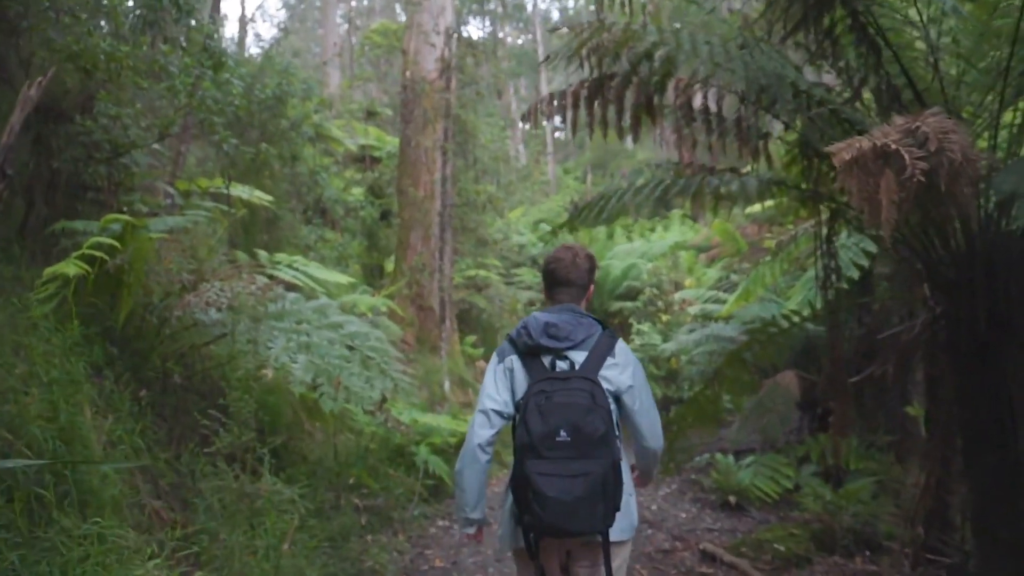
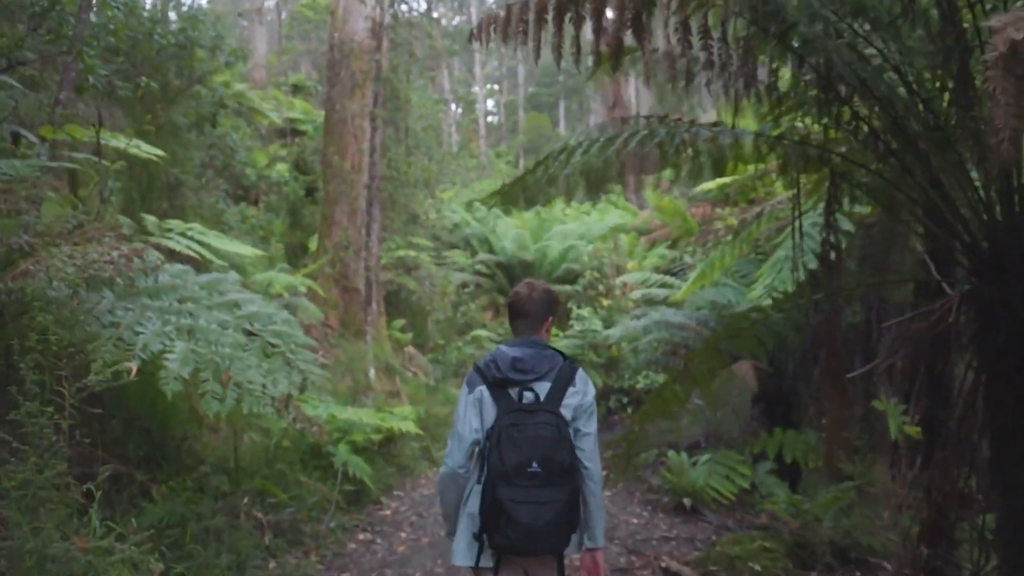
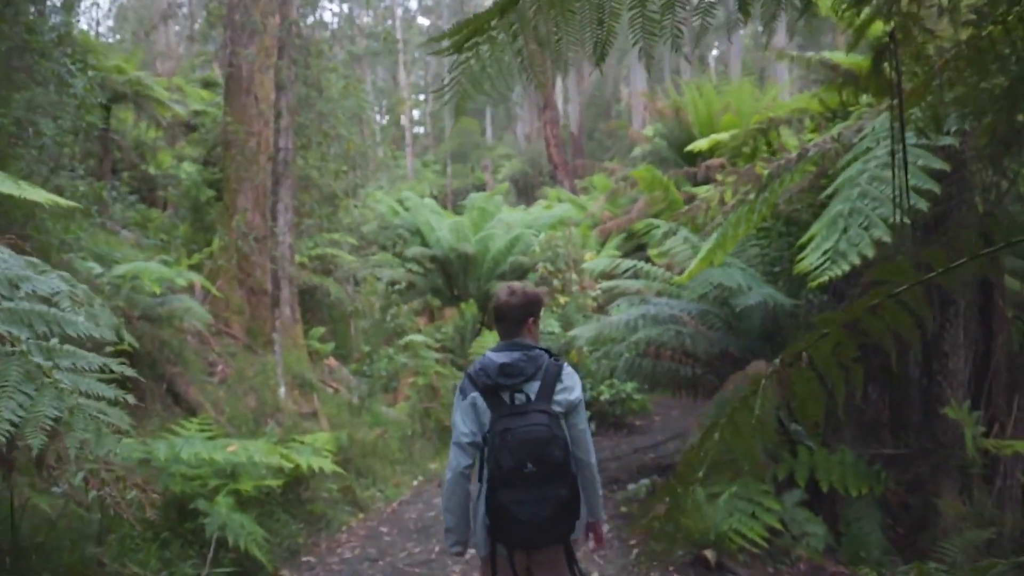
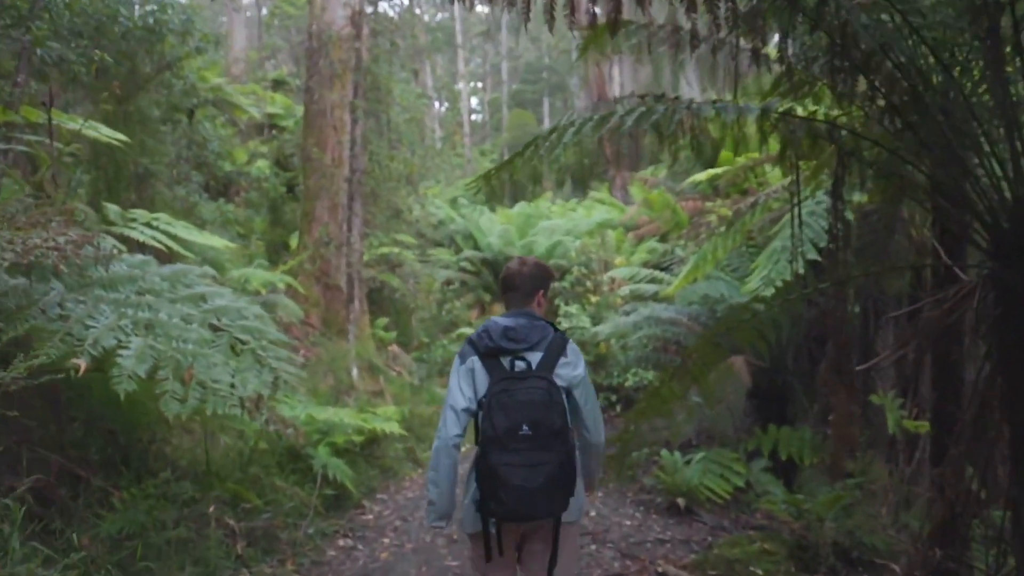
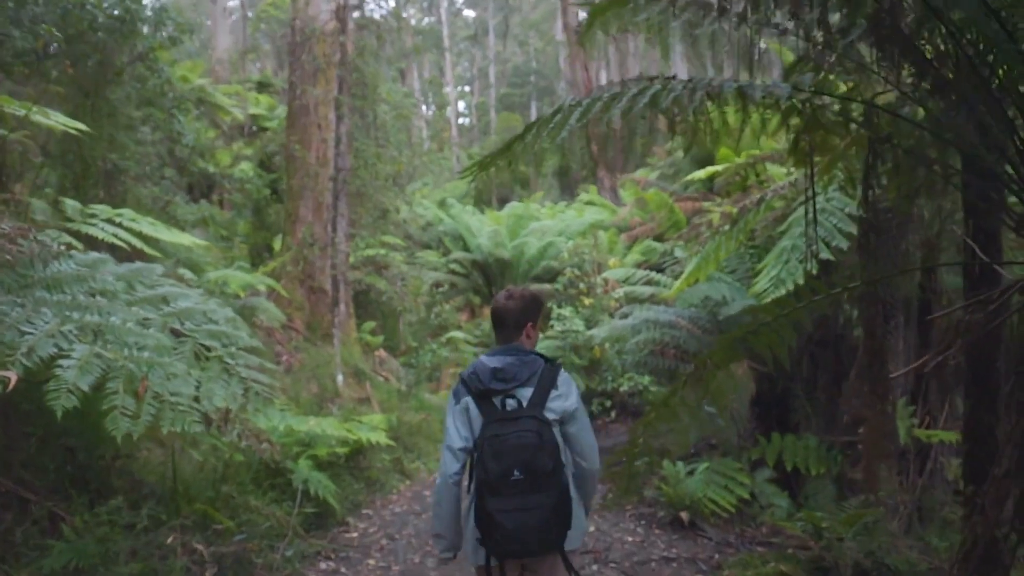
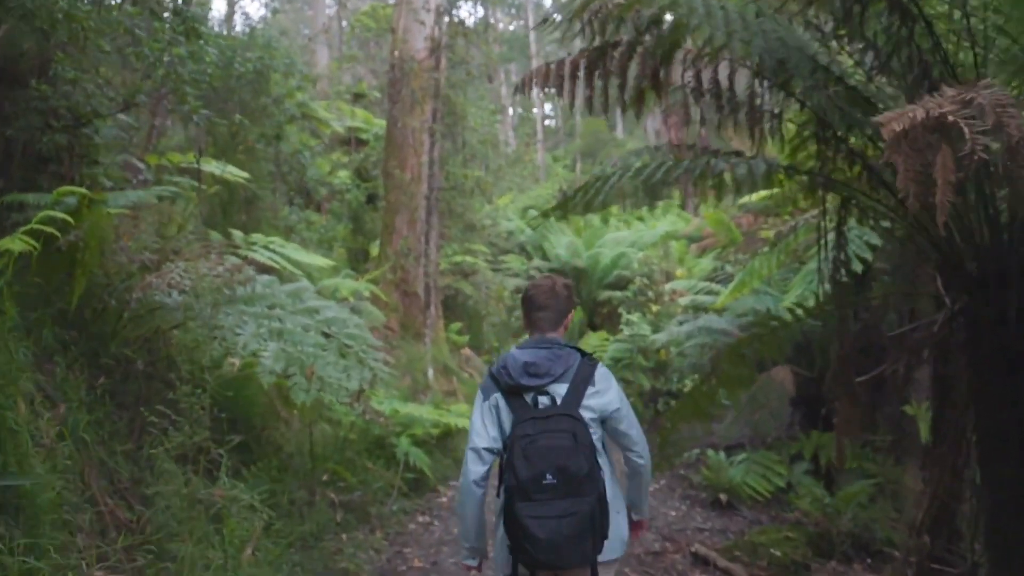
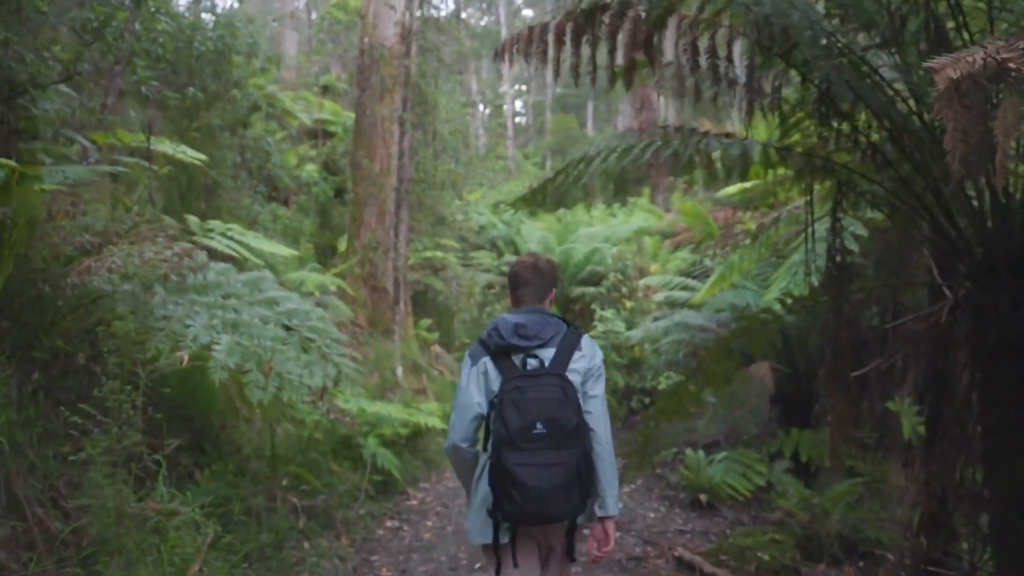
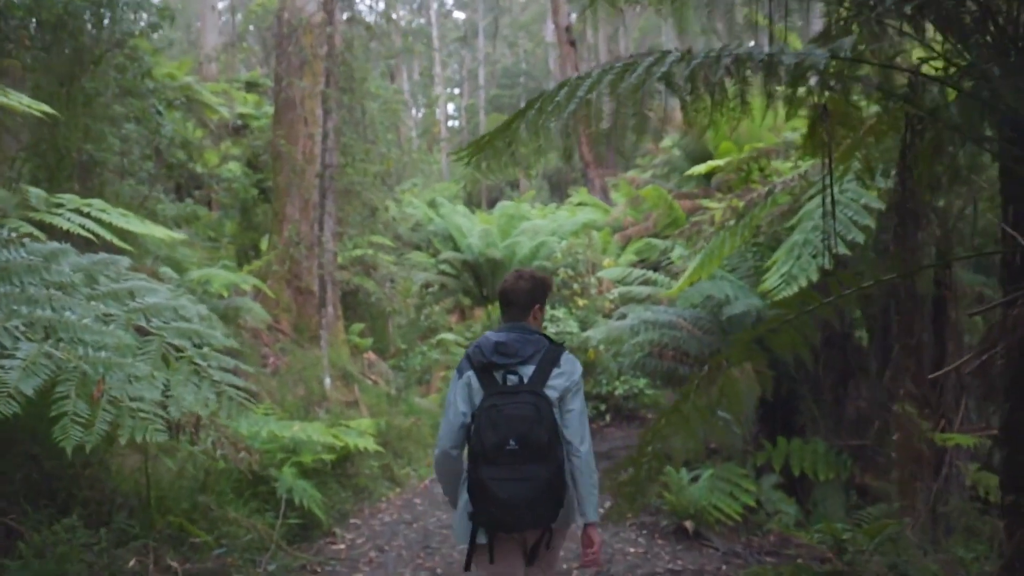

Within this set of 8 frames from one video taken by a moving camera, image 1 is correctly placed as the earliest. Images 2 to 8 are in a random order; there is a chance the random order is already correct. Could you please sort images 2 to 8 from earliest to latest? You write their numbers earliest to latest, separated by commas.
6, 7, 2, 4, 5, 8, 3
